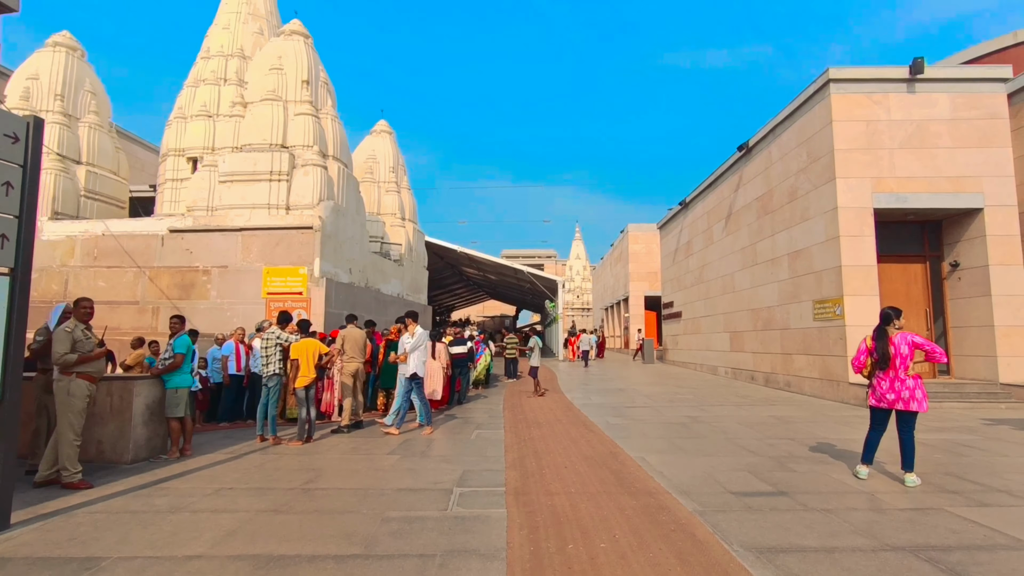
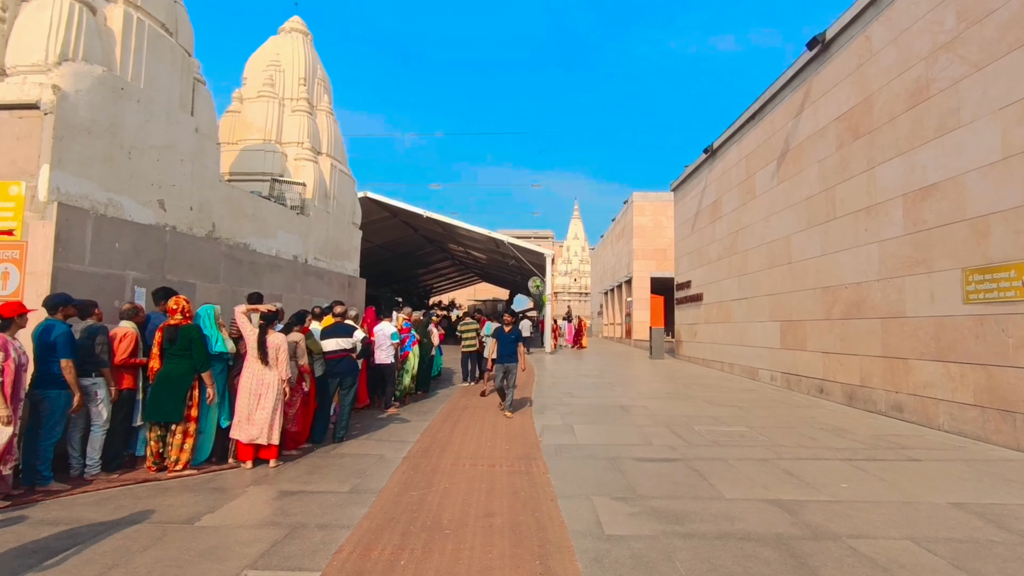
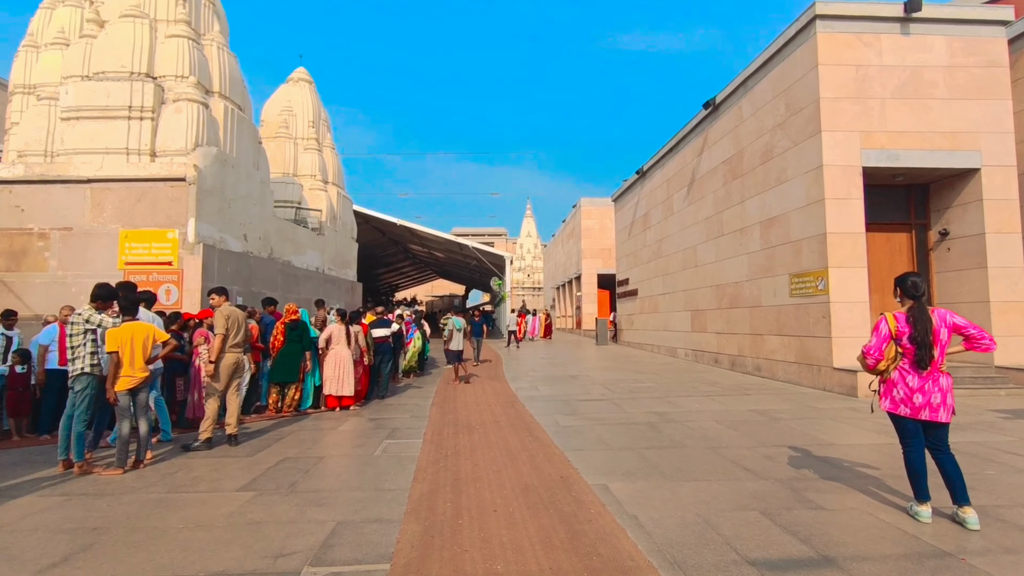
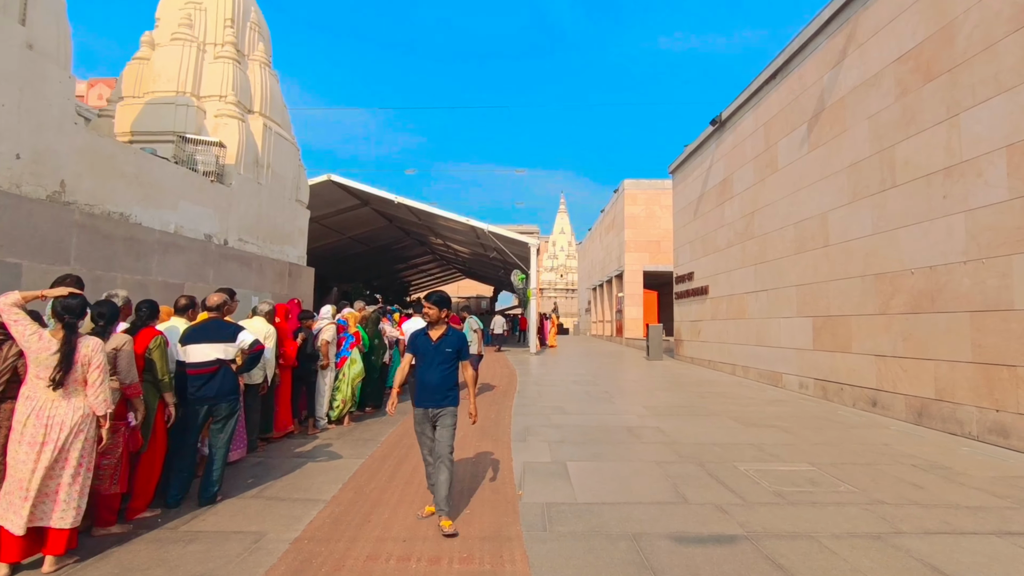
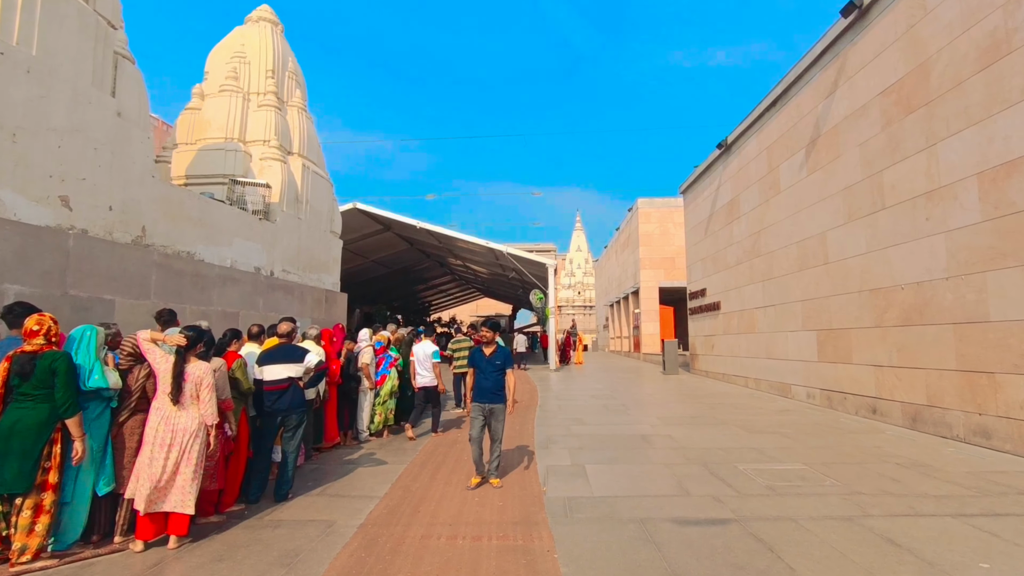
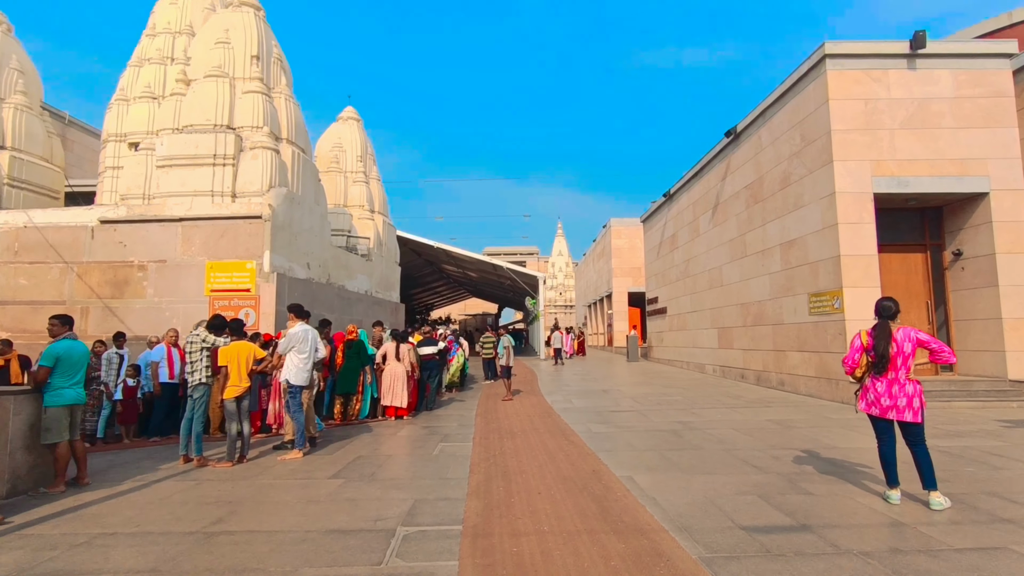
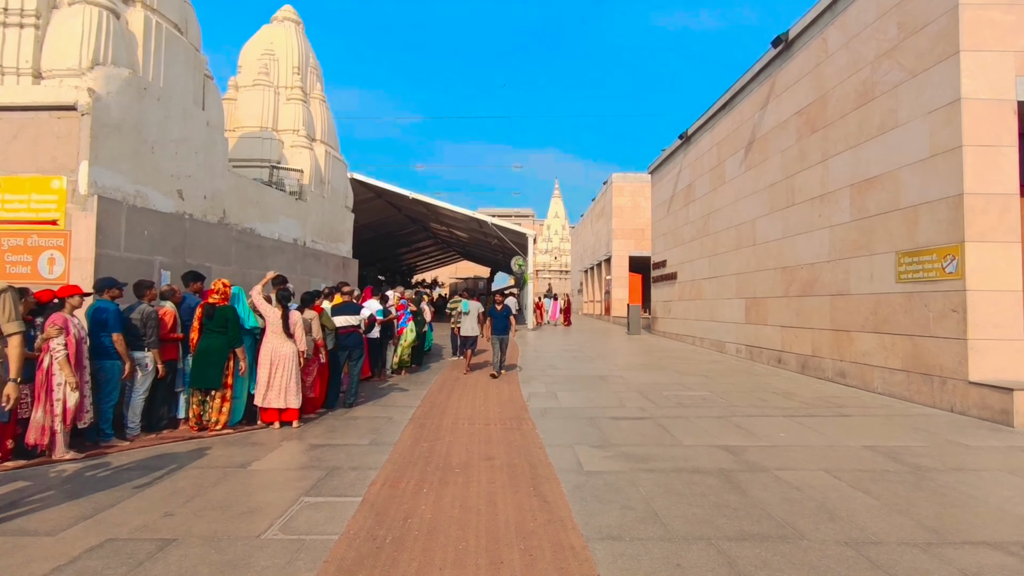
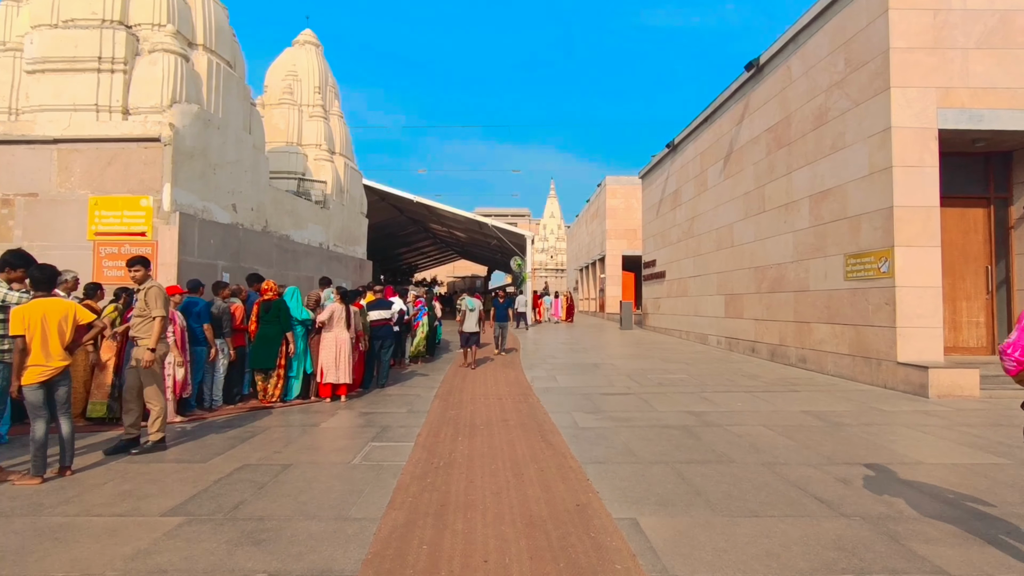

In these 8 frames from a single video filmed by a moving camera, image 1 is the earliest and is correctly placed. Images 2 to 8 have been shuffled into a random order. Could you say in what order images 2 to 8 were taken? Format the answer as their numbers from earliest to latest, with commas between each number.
6, 3, 8, 7, 2, 5, 4
